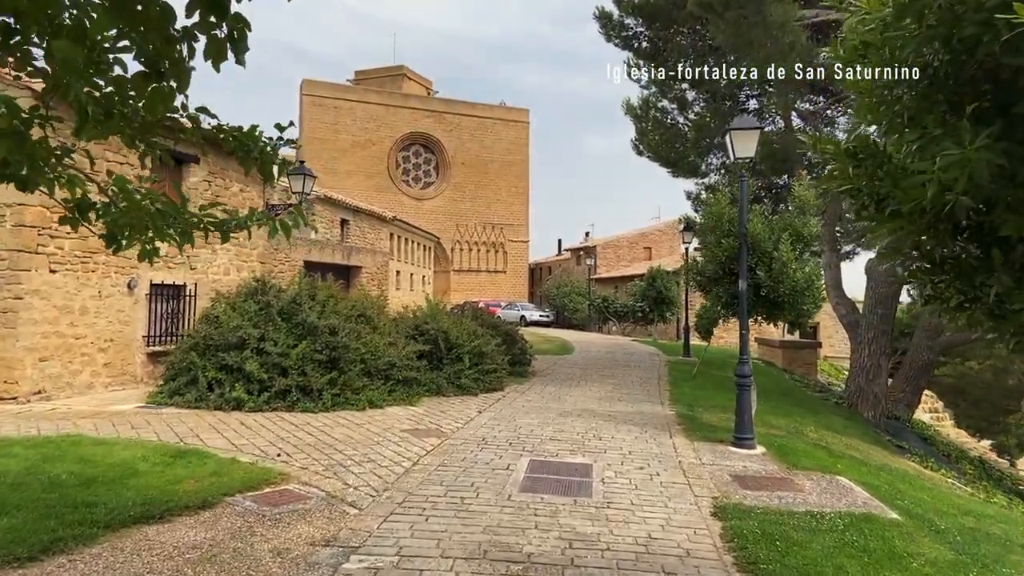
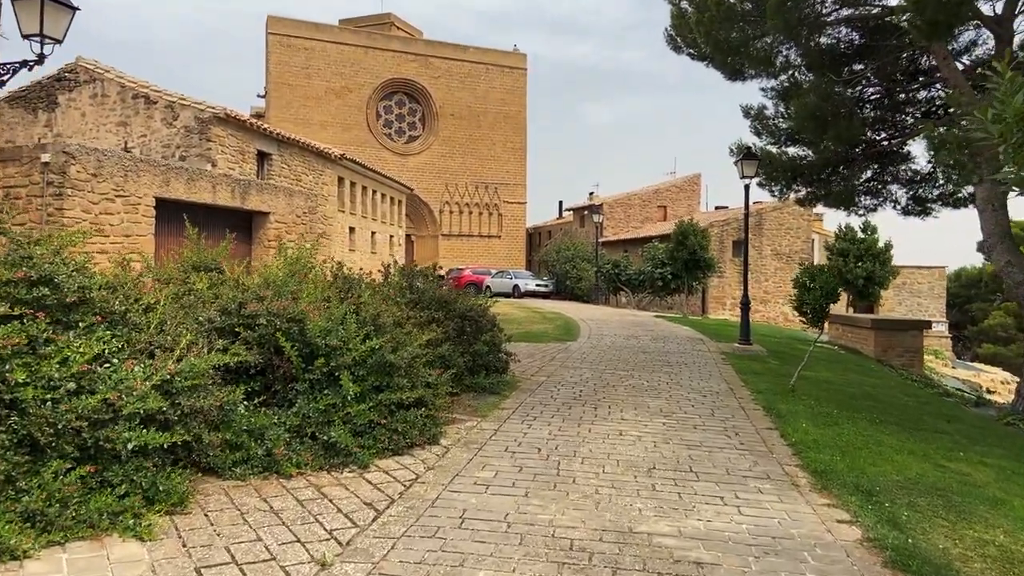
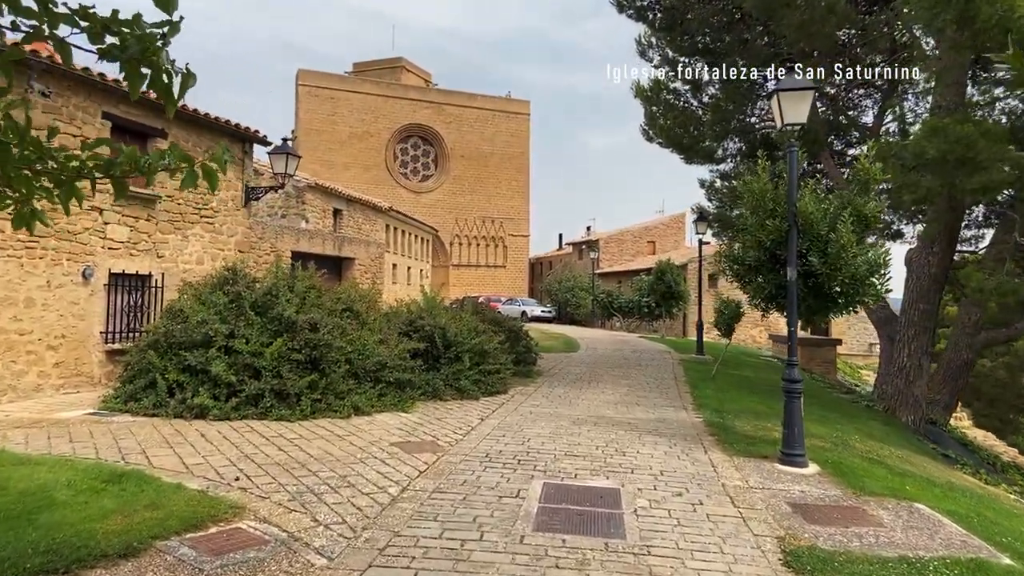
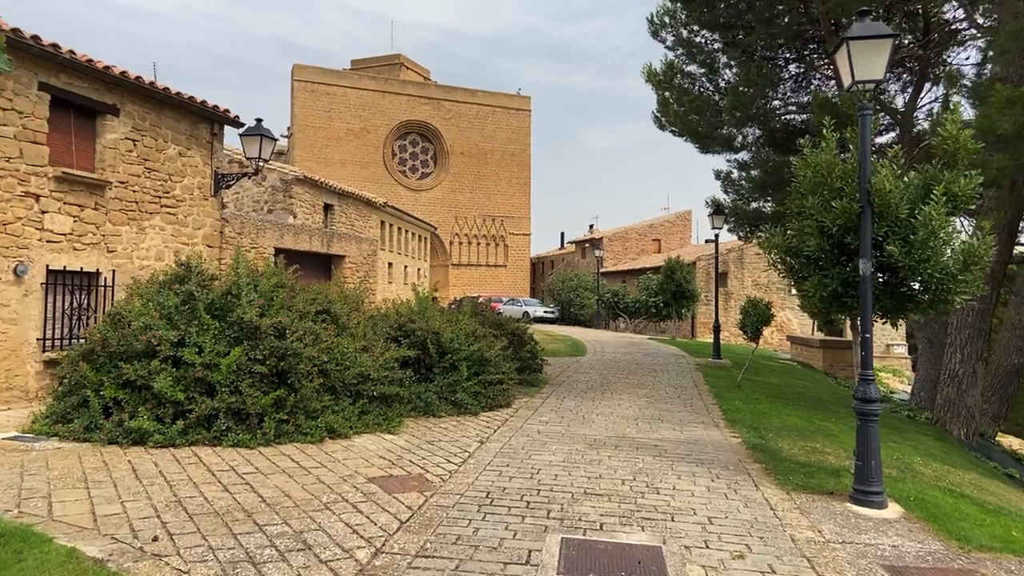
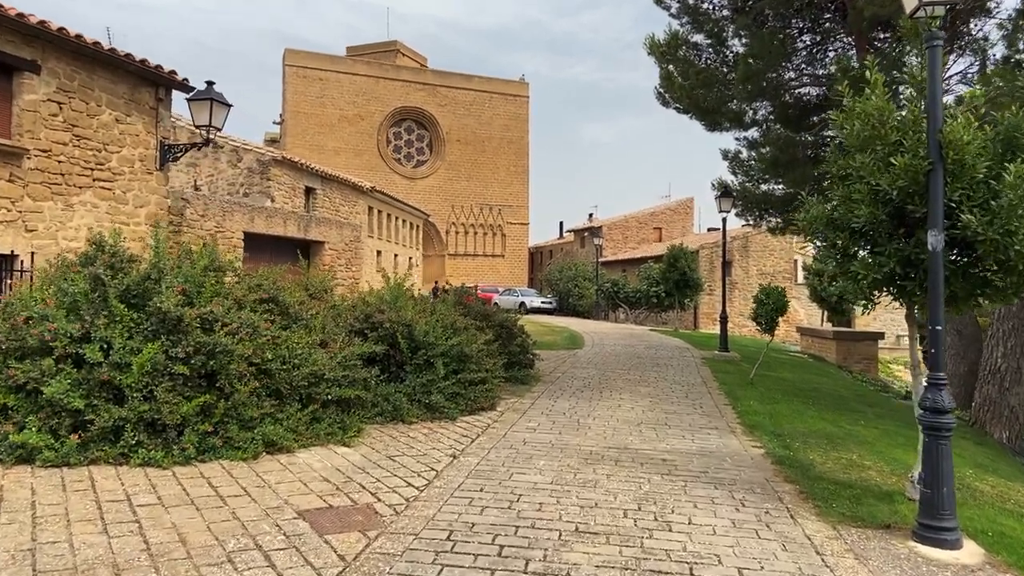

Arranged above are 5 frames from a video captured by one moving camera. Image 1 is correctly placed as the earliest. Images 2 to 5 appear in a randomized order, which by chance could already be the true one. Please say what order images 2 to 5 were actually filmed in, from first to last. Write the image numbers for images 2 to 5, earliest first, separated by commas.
3, 4, 5, 2
